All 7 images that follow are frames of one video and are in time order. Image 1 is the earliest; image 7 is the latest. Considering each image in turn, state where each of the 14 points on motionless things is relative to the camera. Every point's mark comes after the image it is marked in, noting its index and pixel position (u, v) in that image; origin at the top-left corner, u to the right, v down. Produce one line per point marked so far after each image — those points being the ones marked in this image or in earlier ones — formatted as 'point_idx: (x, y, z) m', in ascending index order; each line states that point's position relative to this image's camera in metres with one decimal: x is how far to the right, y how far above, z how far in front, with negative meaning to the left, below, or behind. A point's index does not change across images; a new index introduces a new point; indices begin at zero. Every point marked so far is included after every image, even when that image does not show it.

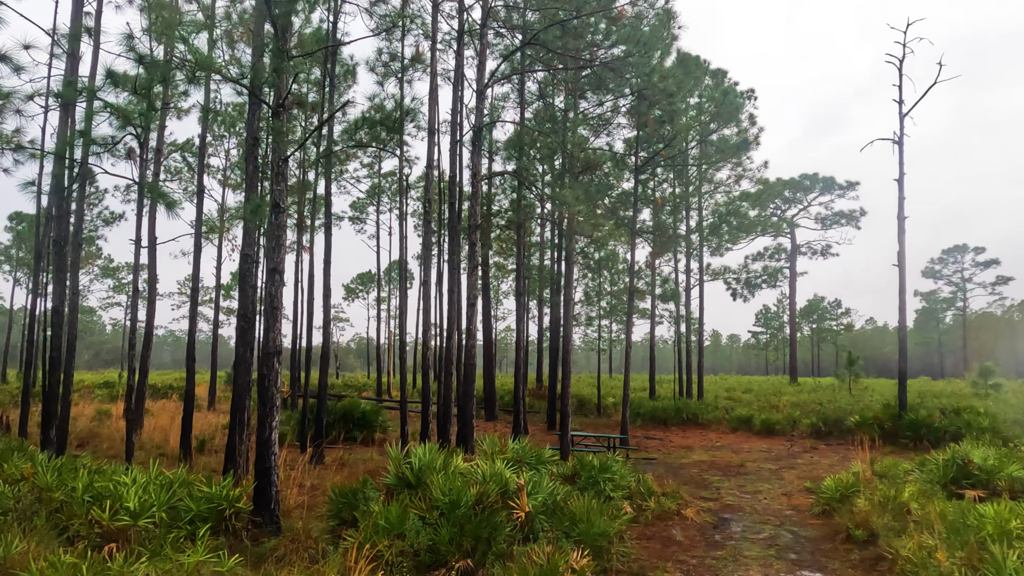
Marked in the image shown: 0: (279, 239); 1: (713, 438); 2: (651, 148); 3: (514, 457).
0: (-1.8, +0.4, +4.6) m
1: (+5.3, -3.9, +15.2) m
2: (+3.5, +3.4, +14.3) m
3: (0.0, -1.7, +5.8) m
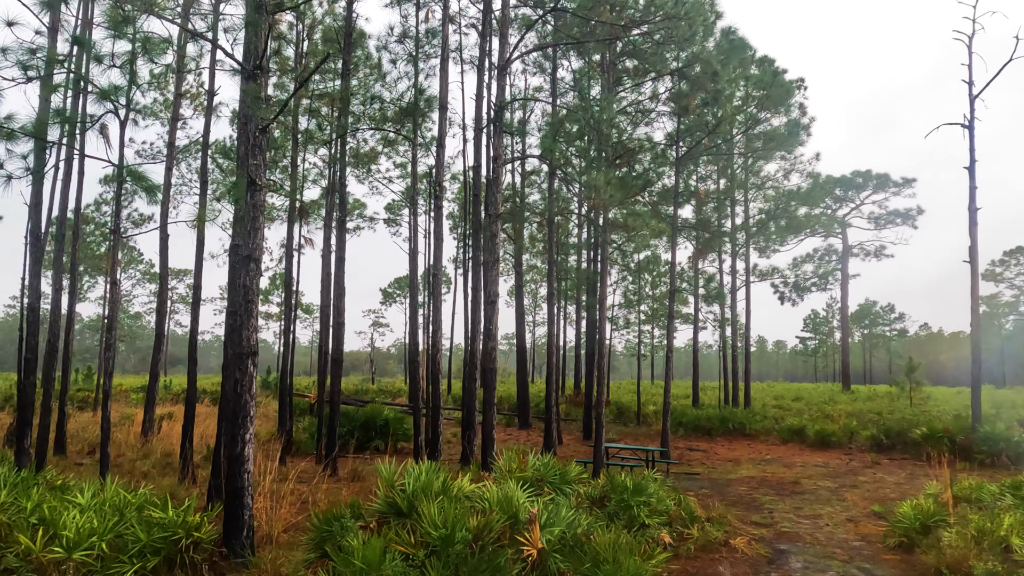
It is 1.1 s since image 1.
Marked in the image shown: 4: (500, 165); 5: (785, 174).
0: (-1.8, +0.5, +4.0) m
1: (+6.1, -3.9, +14.1) m
2: (+4.2, +3.4, +13.4) m
3: (+0.2, -1.7, +5.1) m
4: (-0.1, +1.6, +7.2) m
5: (+7.7, +3.2, +16.4) m
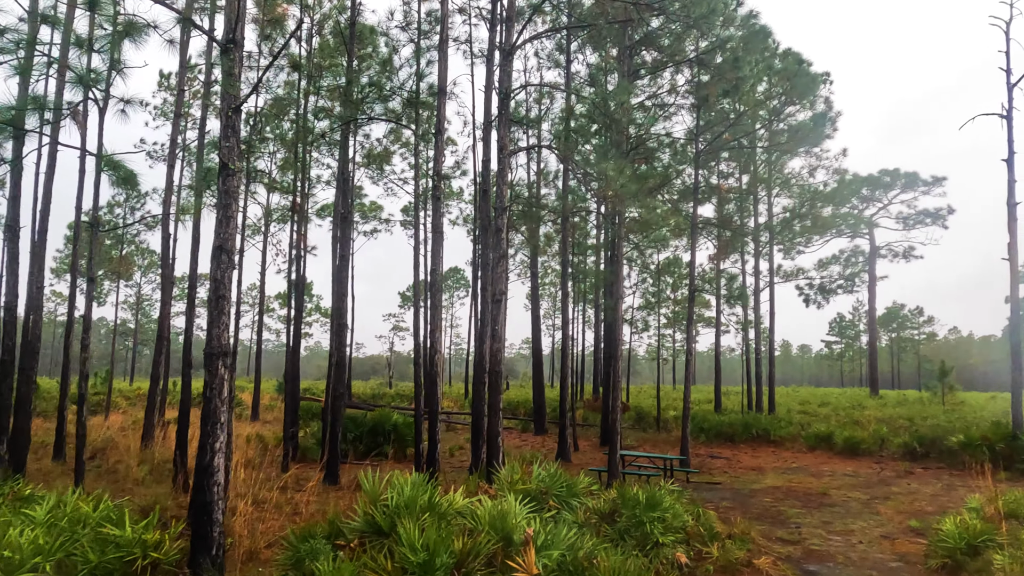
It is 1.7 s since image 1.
0: (-1.8, +0.5, +3.7) m
1: (+6.4, -3.9, +13.4) m
2: (+4.4, +3.4, +12.9) m
3: (+0.2, -1.6, +4.7) m
4: (-0.1, +1.6, +6.8) m
5: (+8.1, +3.2, +15.8) m
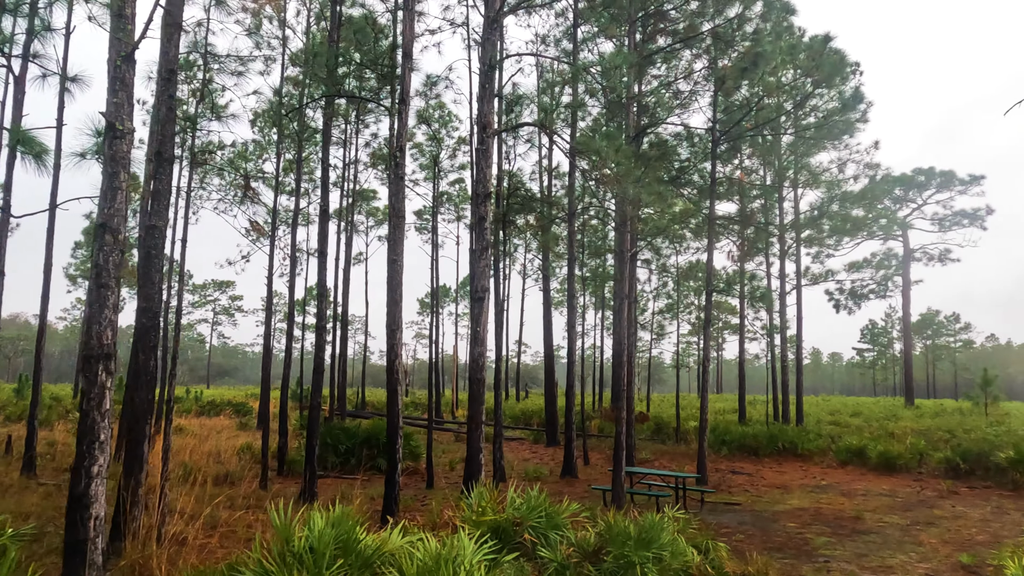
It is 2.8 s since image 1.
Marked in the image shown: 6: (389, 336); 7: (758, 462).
0: (-2.1, +0.5, +3.1) m
1: (+6.5, -4.0, +12.4) m
2: (+4.5, +3.4, +12.0) m
3: (0.0, -1.6, +4.0) m
4: (-0.2, +1.7, +6.2) m
5: (+8.3, +3.2, +14.8) m
6: (-1.4, -0.5, +6.2) m
7: (+5.9, -4.2, +14.0) m
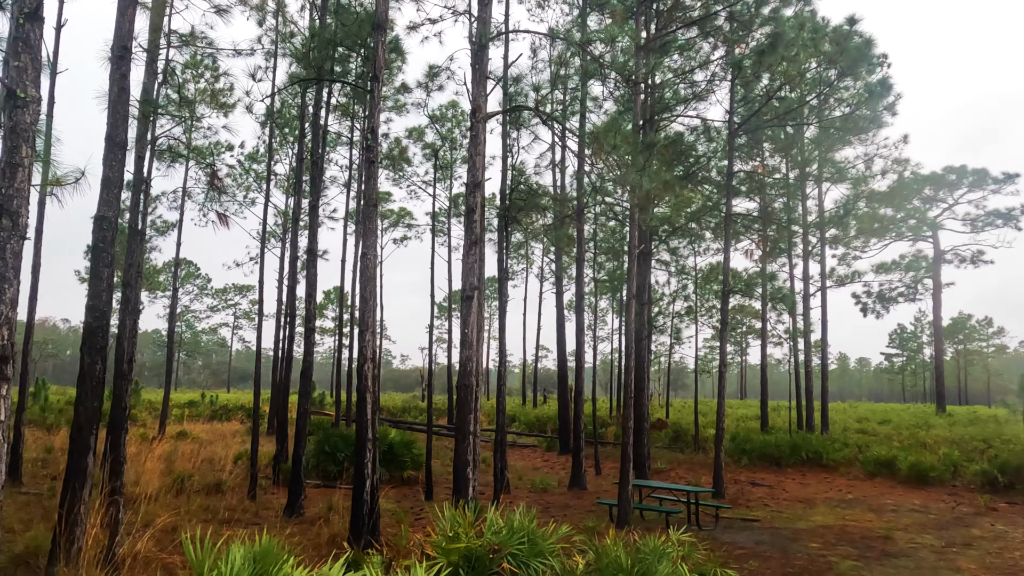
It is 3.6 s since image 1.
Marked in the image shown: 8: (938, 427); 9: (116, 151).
0: (-2.2, +0.6, +2.7) m
1: (+6.7, -4.0, +11.7) m
2: (+4.6, +3.4, +11.4) m
3: (-0.2, -1.6, +3.5) m
4: (-0.3, +1.7, +5.7) m
5: (+8.5, +3.1, +14.1) m
6: (-1.4, -0.5, +5.8) m
7: (+6.1, -4.2, +13.3) m
8: (+13.1, -4.3, +17.9) m
9: (-2.8, +1.0, +4.1) m
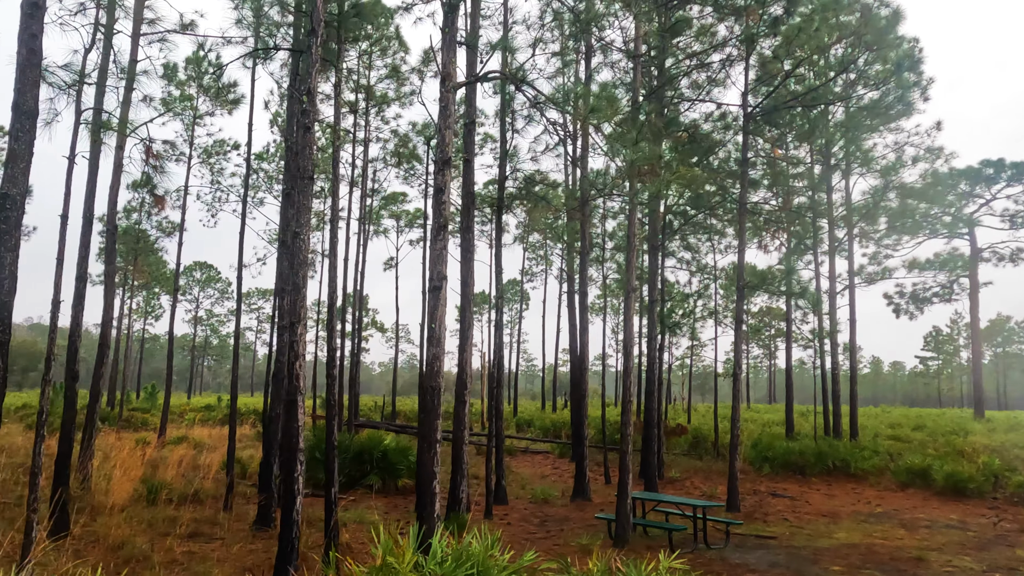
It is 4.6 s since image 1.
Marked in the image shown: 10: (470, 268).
0: (-2.6, +0.6, +2.2) m
1: (+6.7, -3.9, +10.9) m
2: (+4.6, +3.4, +10.7) m
3: (-0.5, -1.5, +2.9) m
4: (-0.5, +1.7, +5.2) m
5: (+8.6, +3.2, +13.2) m
6: (-1.6, -0.4, +5.3) m
7: (+6.2, -4.2, +12.5) m
8: (+13.4, -4.2, +16.8) m
9: (-3.1, +1.0, +3.7) m
10: (-0.6, +0.3, +7.6) m
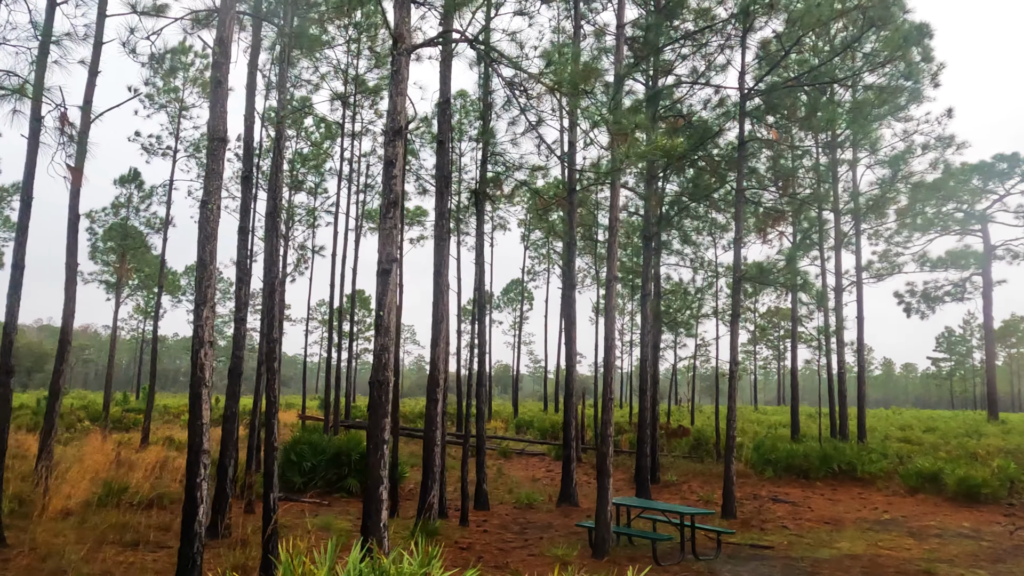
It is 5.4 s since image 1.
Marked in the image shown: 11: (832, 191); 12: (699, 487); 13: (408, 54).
0: (-2.9, +0.7, +1.8) m
1: (+6.5, -3.8, +10.3) m
2: (+4.4, +3.5, +10.2) m
3: (-0.8, -1.4, +2.5) m
4: (-0.8, +1.8, +4.7) m
5: (+8.4, +3.3, +12.6) m
6: (-1.9, -0.3, +4.8) m
7: (+6.0, -4.1, +11.9) m
8: (+13.3, -4.1, +16.1) m
9: (-3.4, +1.1, +3.2) m
10: (-0.8, +0.4, +7.2) m
11: (+7.2, +2.2, +13.3) m
12: (+3.6, -3.8, +11.2) m
13: (-0.8, +1.8, +4.7) m
